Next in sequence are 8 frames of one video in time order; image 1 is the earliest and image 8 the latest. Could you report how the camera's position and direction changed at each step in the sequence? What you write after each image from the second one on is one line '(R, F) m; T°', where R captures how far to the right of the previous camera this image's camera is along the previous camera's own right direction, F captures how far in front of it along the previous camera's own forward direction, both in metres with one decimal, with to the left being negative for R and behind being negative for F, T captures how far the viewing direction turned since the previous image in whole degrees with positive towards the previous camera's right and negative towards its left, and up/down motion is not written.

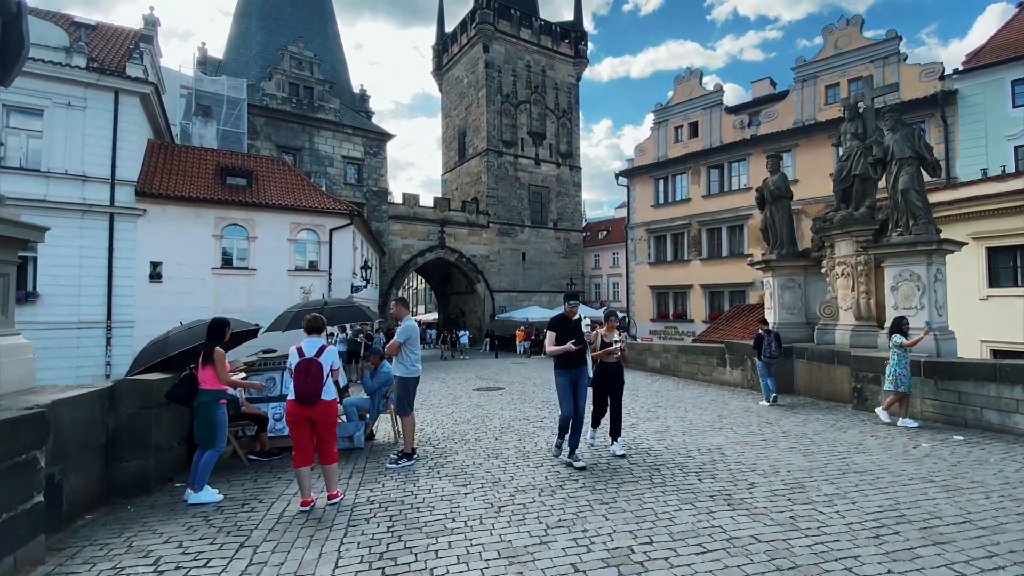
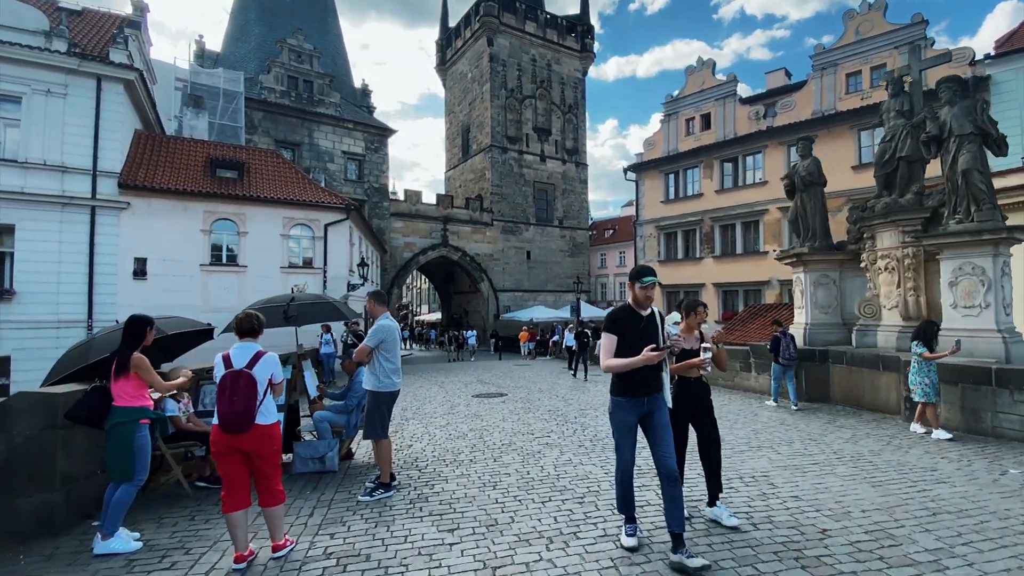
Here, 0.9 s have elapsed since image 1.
(0.0, +0.9) m; -1°
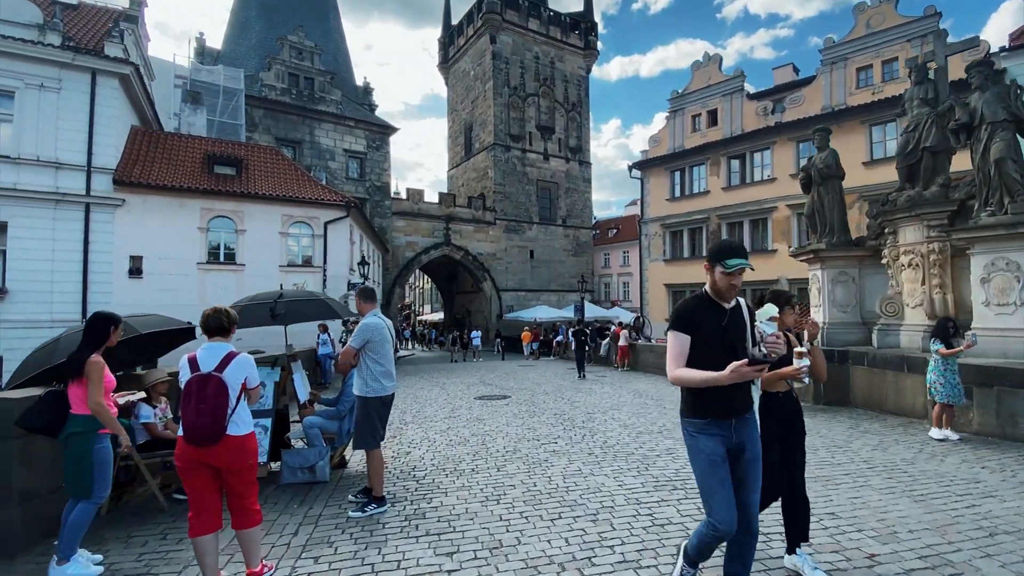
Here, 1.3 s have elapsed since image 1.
(0.0, +0.4) m; 0°
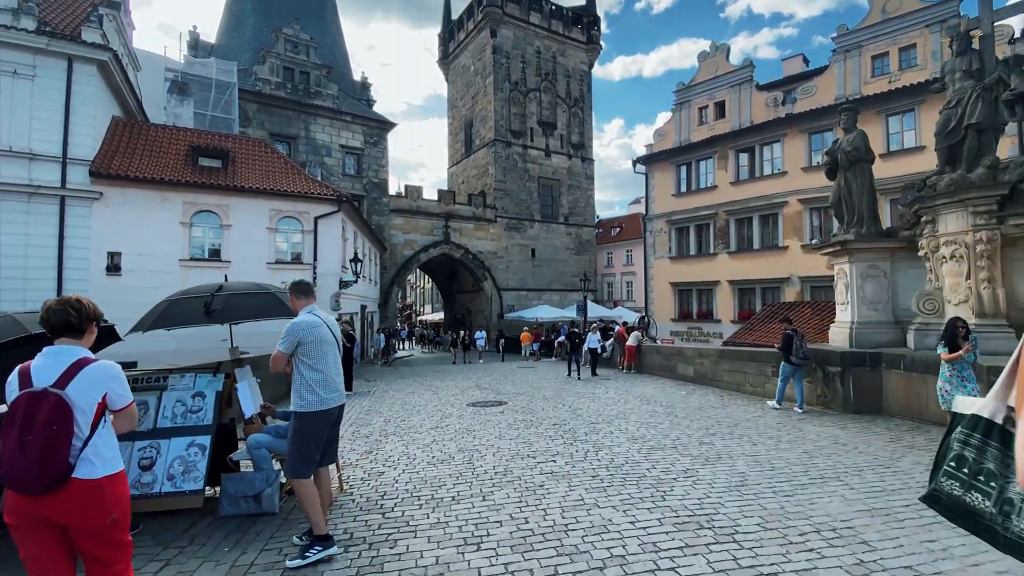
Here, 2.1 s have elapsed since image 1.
(+0.1, +0.8) m; 0°
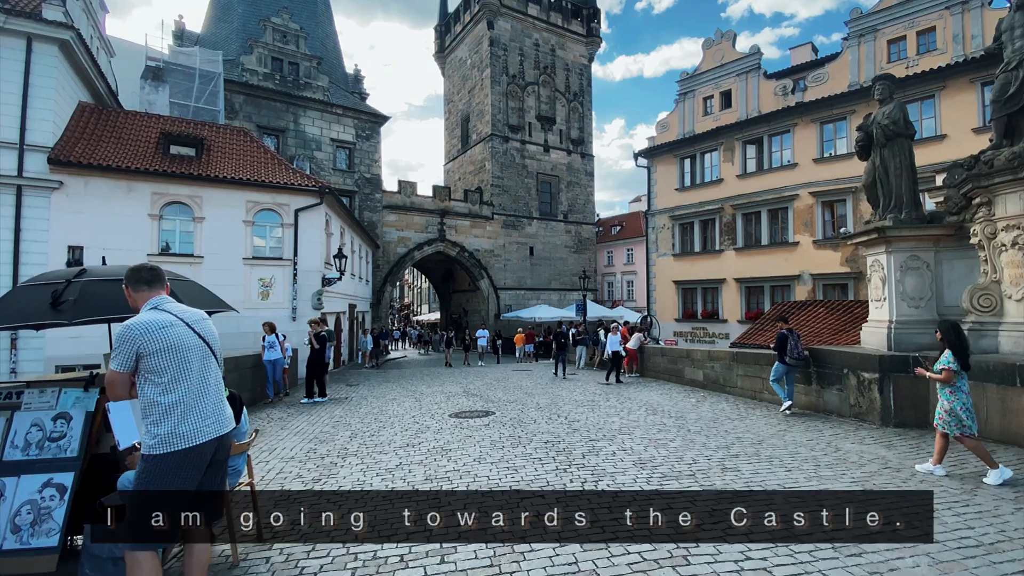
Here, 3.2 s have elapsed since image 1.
(+0.2, +1.0) m; 0°
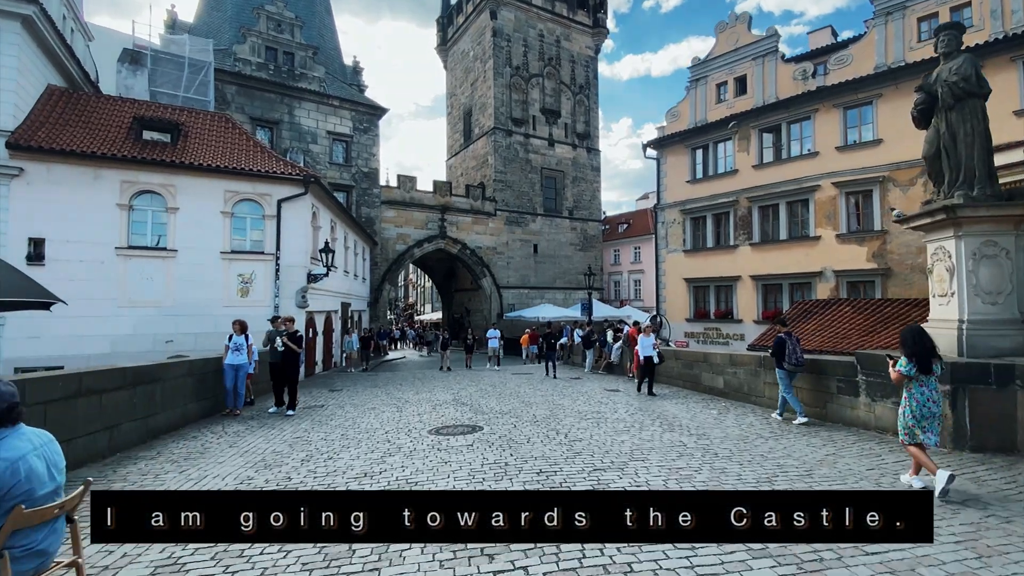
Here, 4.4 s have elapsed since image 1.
(+0.2, +1.1) m; -1°
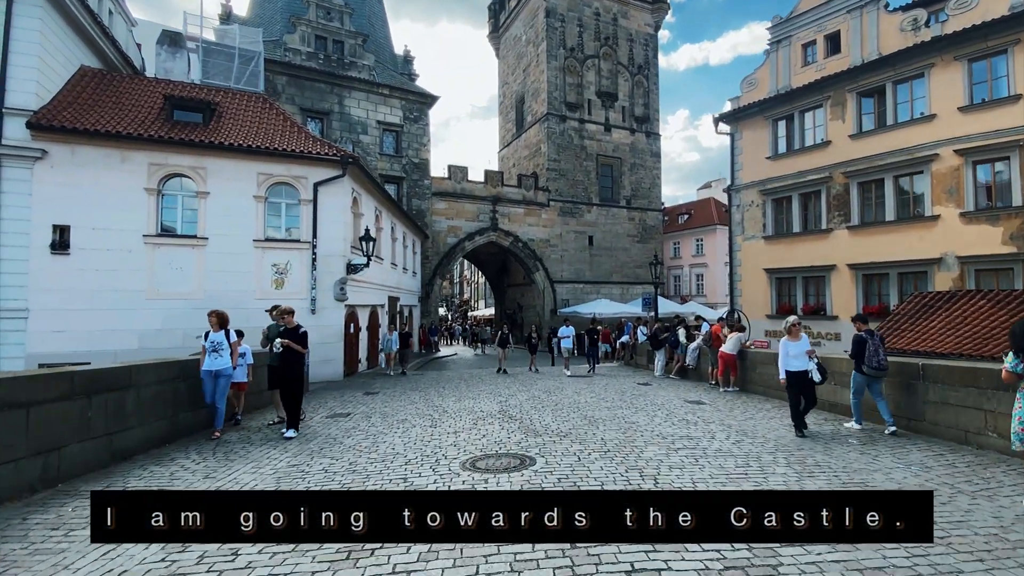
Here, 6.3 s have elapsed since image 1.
(-0.1, +1.7) m; -6°
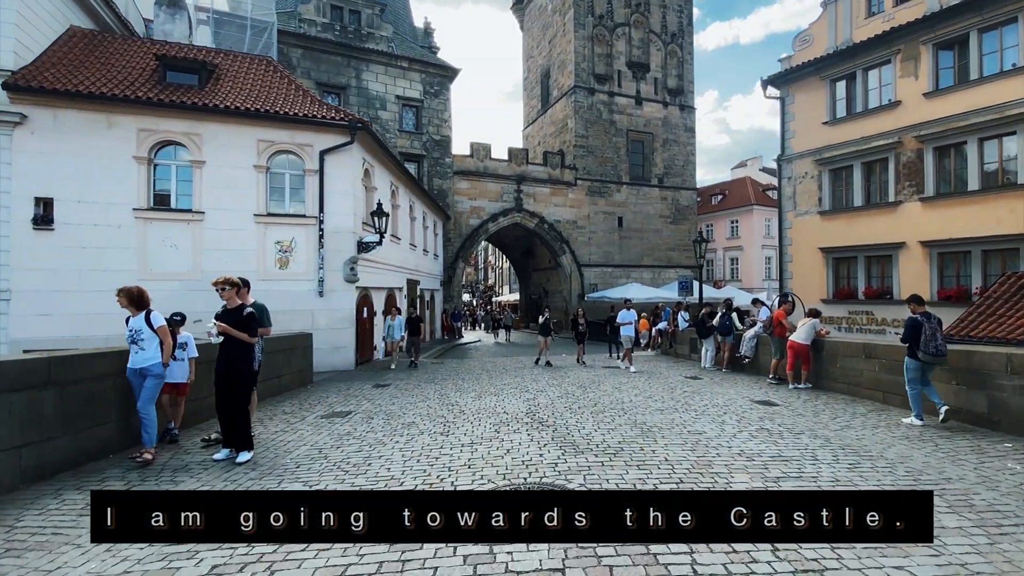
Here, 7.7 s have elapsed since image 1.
(-0.1, +1.4) m; -3°
